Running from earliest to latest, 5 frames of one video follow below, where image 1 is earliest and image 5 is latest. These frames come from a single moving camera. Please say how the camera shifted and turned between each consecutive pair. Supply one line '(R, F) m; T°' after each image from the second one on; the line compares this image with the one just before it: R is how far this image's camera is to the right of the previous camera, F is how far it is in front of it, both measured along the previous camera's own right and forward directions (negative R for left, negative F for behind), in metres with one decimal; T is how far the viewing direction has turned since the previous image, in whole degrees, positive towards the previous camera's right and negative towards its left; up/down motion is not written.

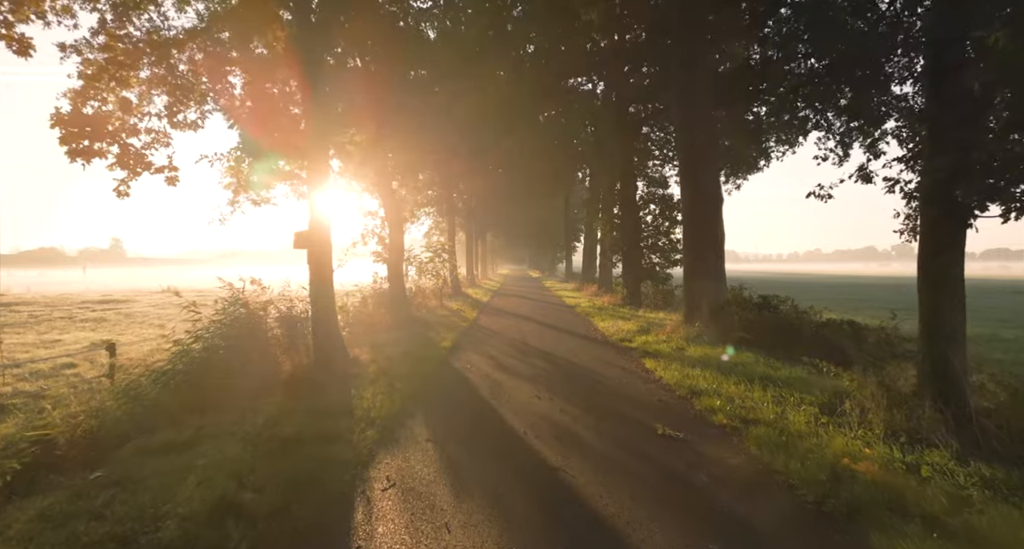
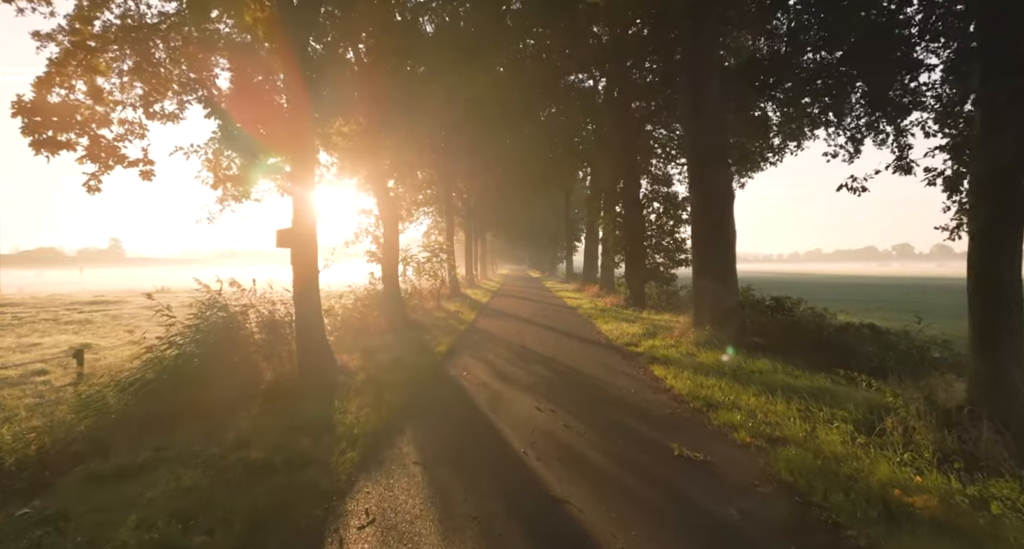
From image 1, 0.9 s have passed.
(0.0, +0.6) m; 0°
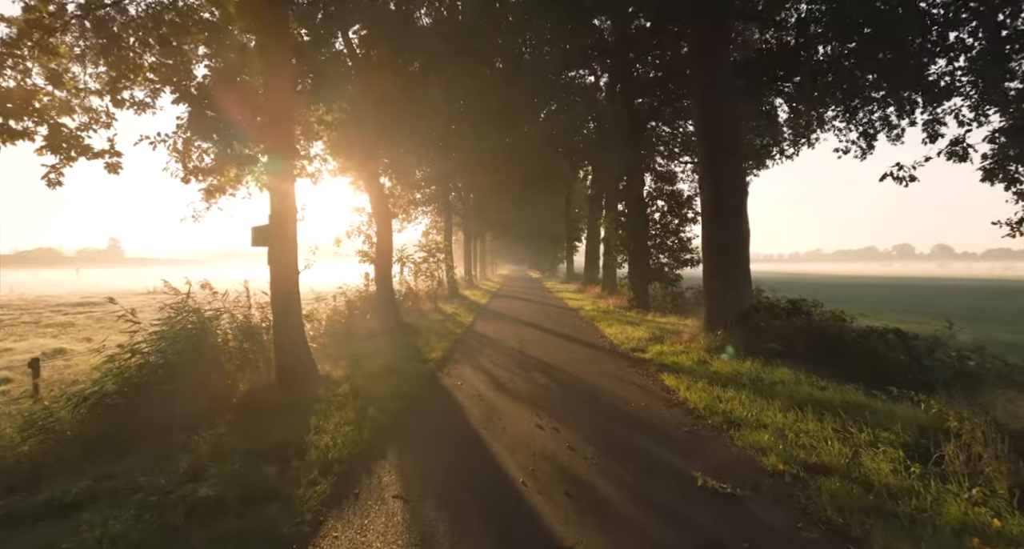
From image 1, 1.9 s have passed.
(0.0, +0.7) m; 0°
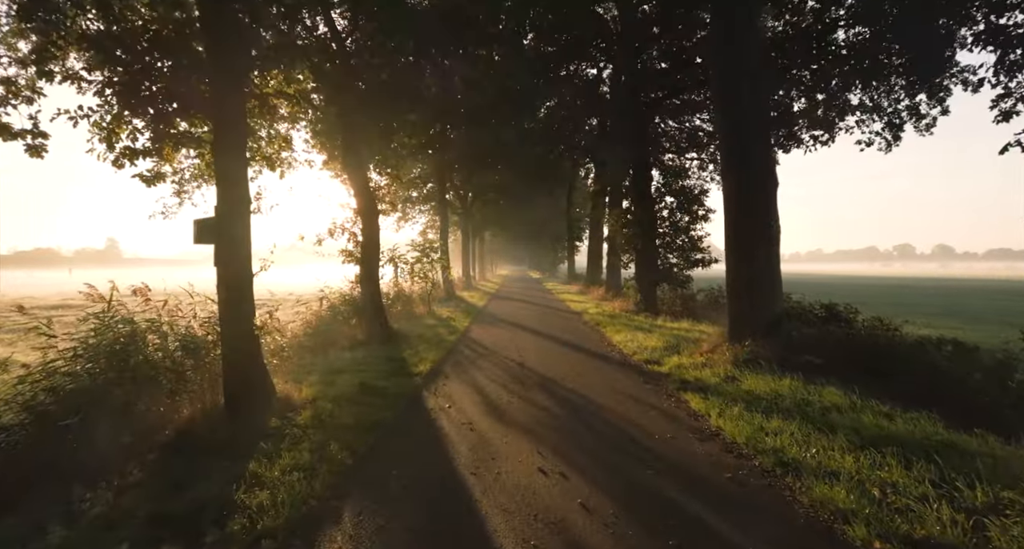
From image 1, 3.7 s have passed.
(0.0, +1.3) m; 0°
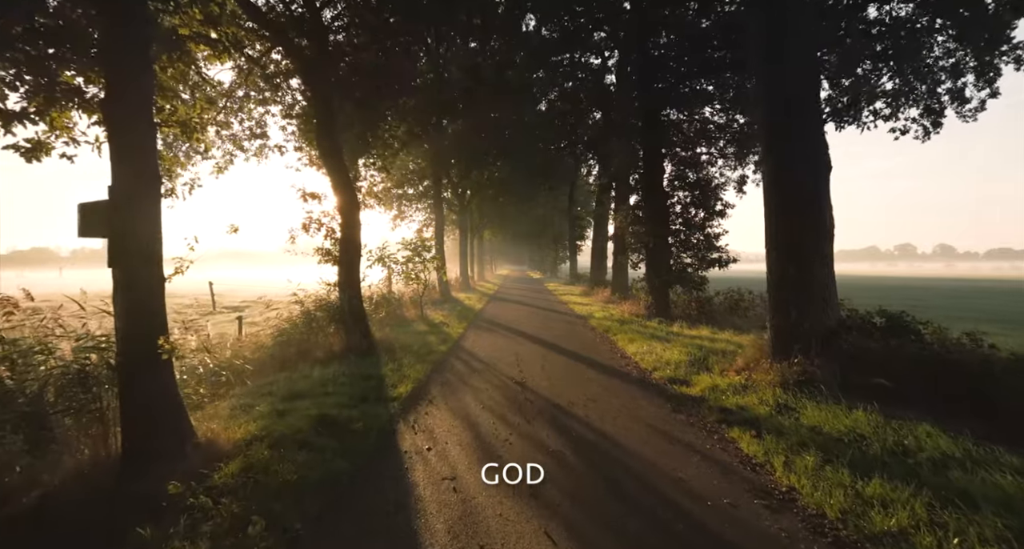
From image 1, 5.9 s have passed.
(0.0, +1.6) m; 0°
